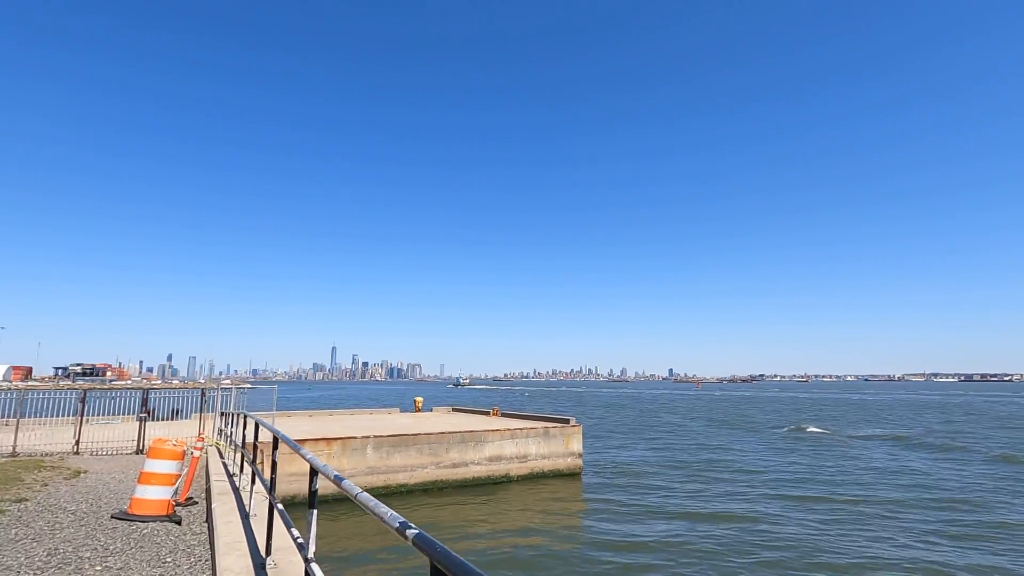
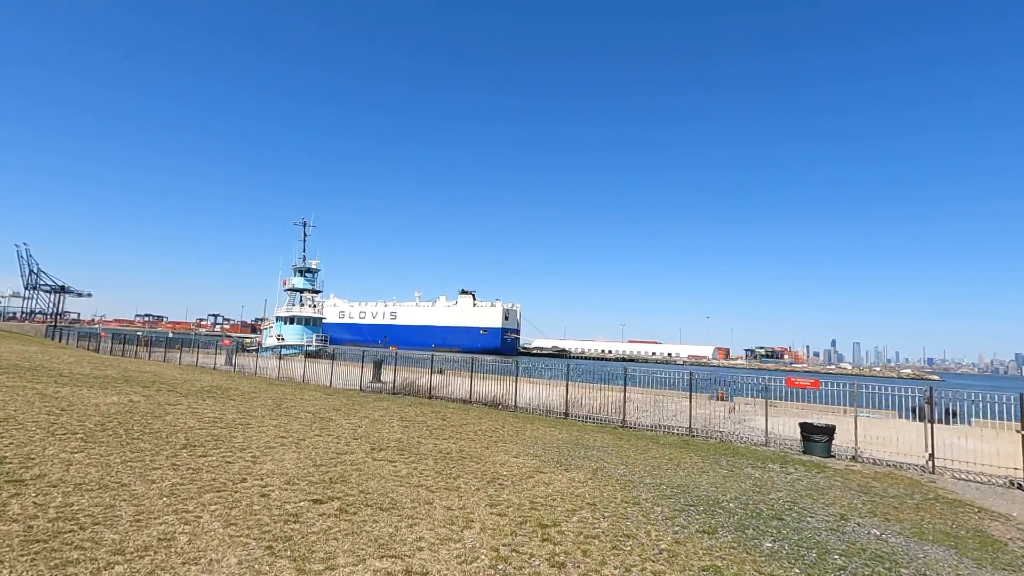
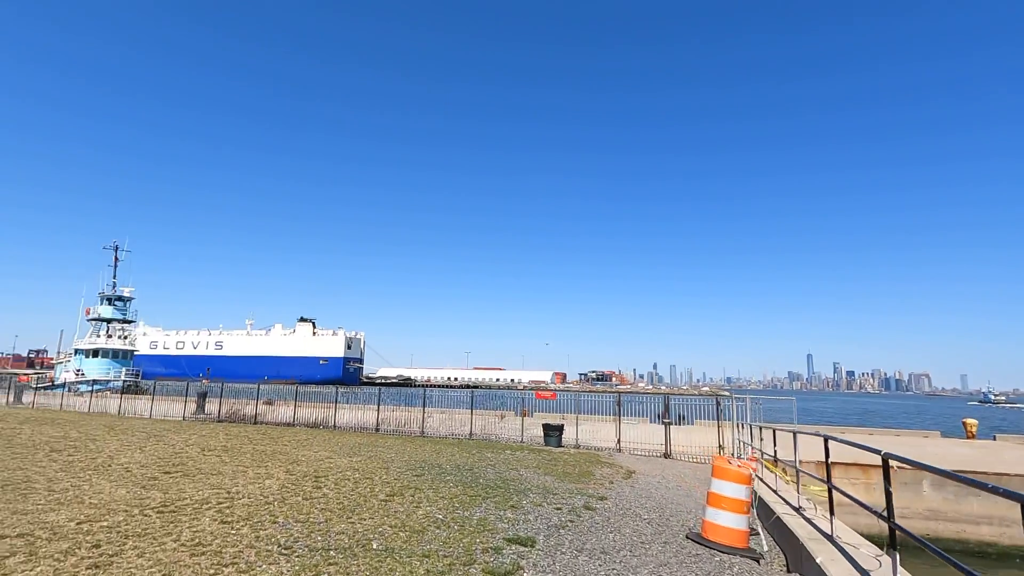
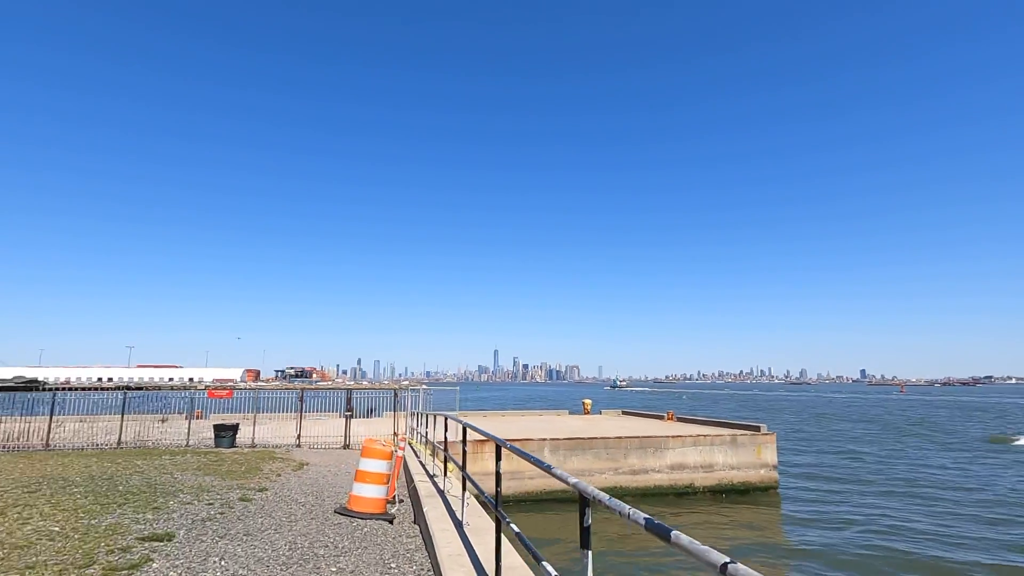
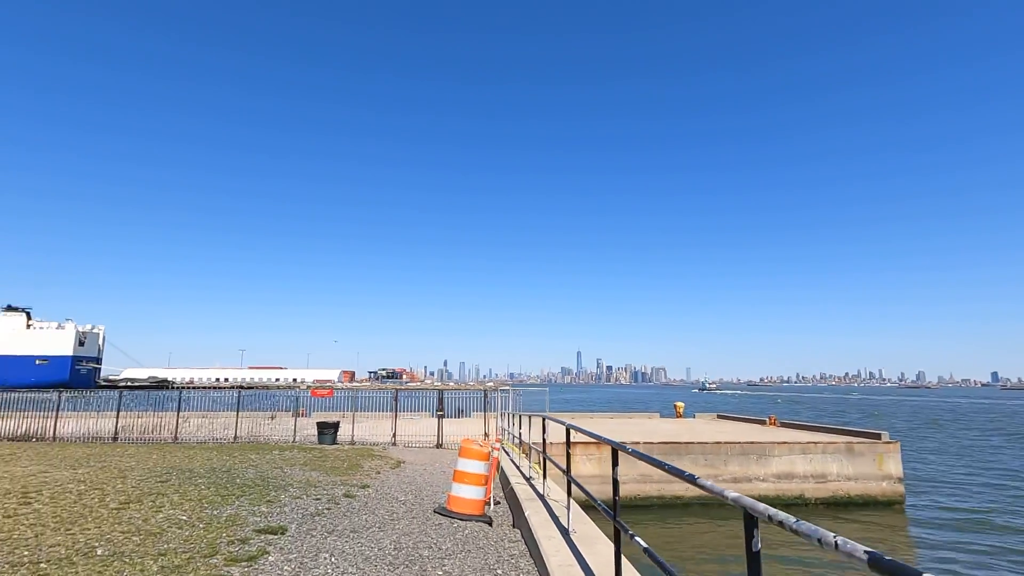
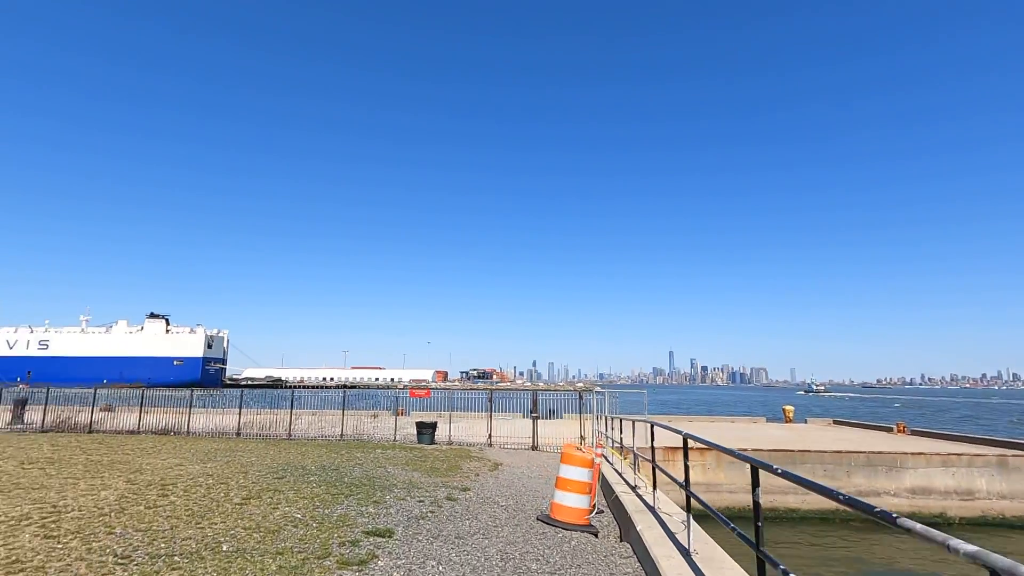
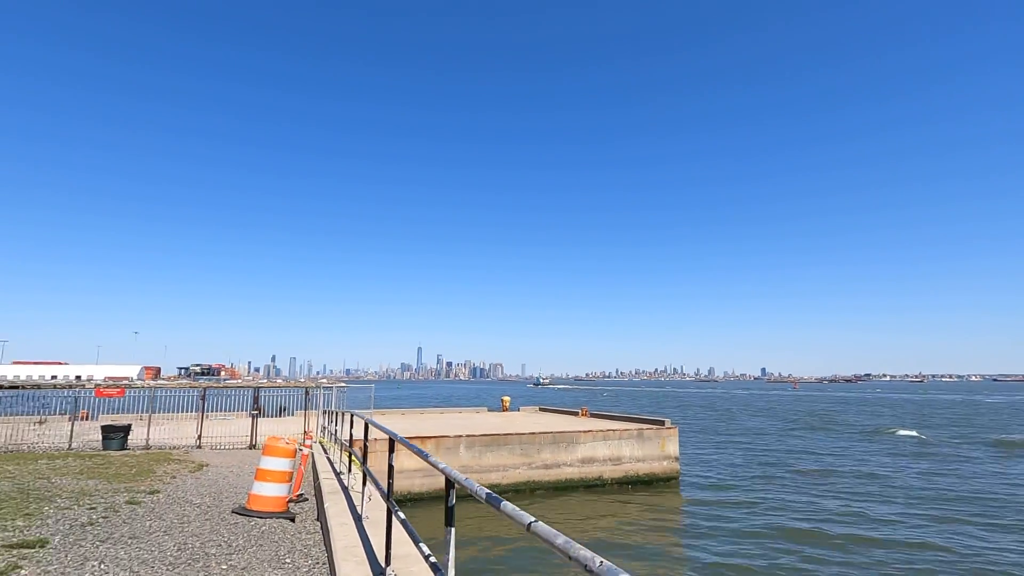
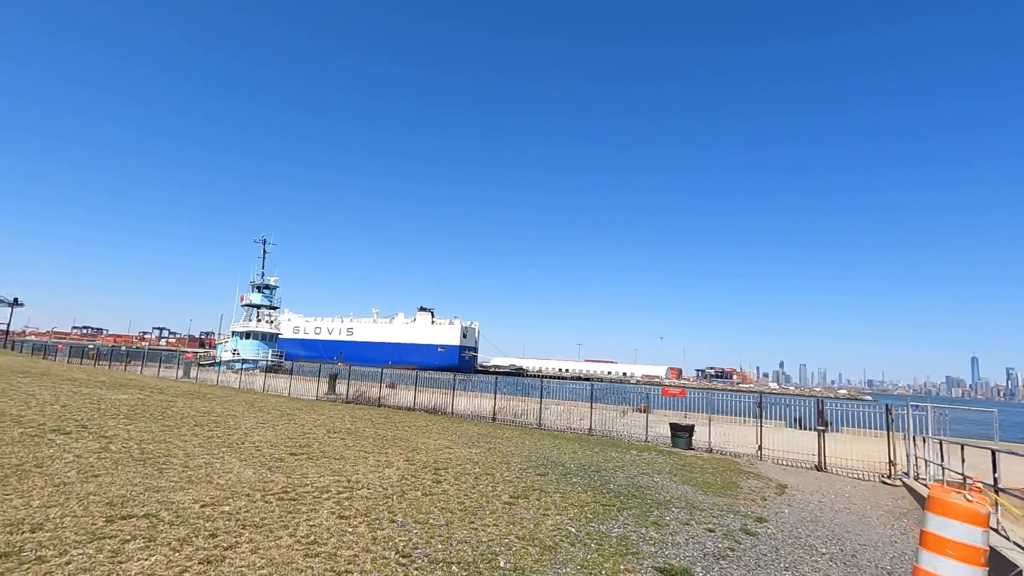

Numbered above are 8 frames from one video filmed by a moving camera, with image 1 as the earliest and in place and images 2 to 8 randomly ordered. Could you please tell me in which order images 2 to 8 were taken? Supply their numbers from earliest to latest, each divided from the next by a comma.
7, 4, 5, 6, 3, 8, 2
